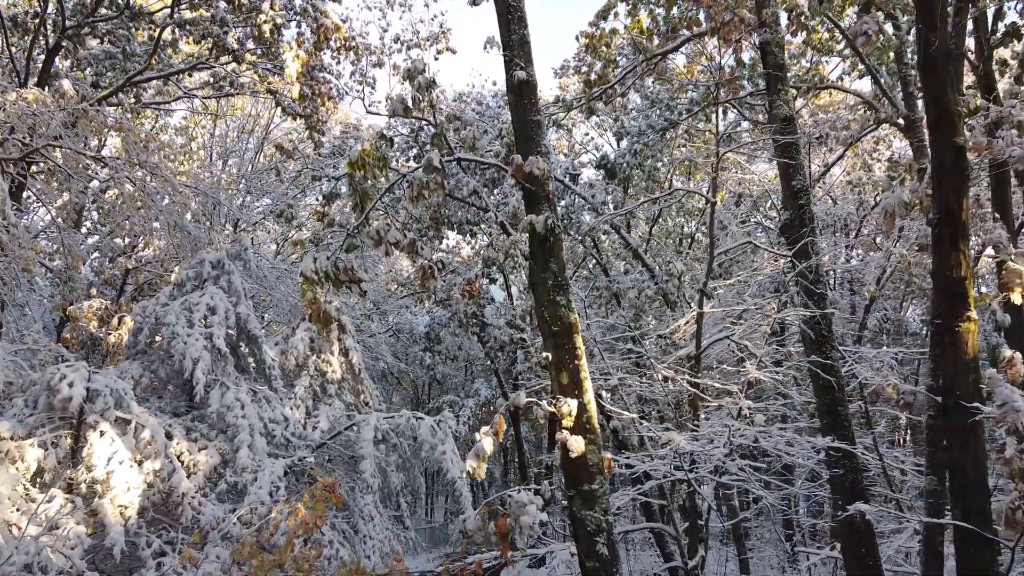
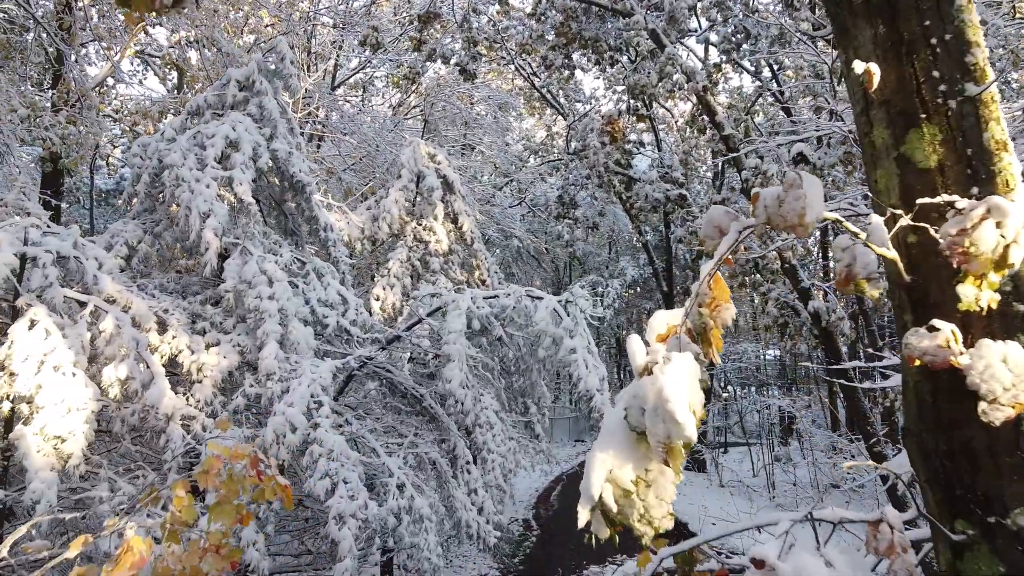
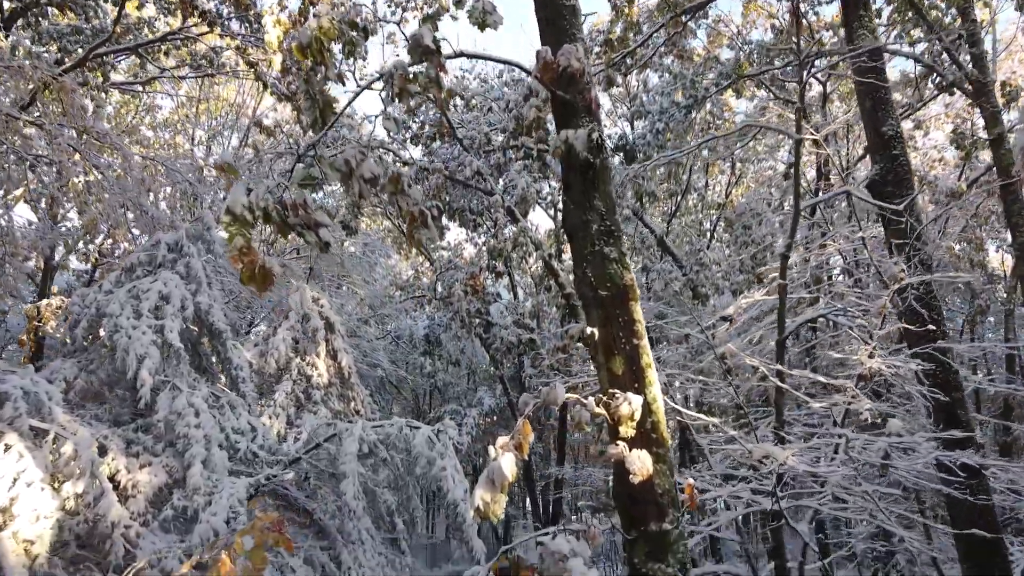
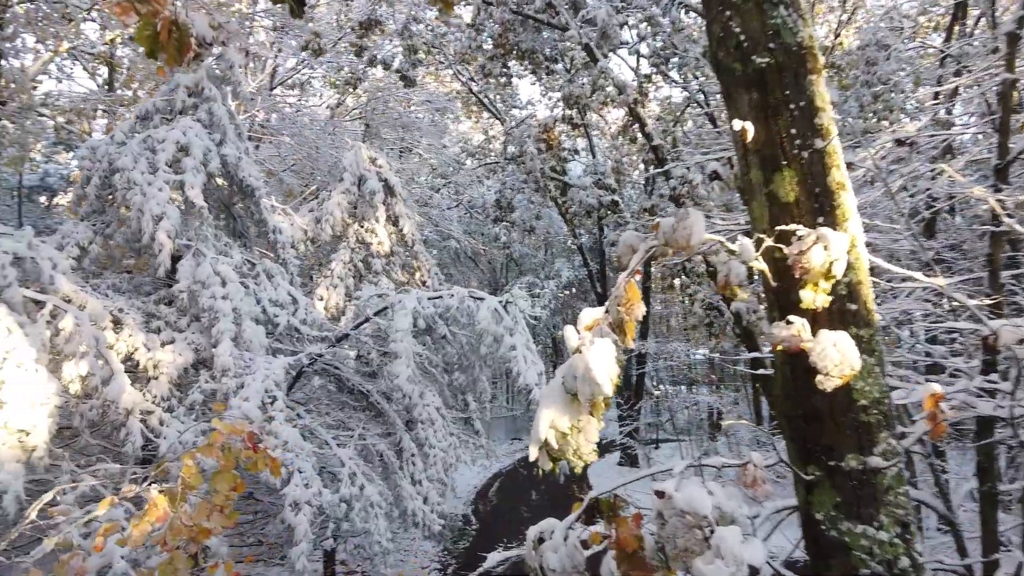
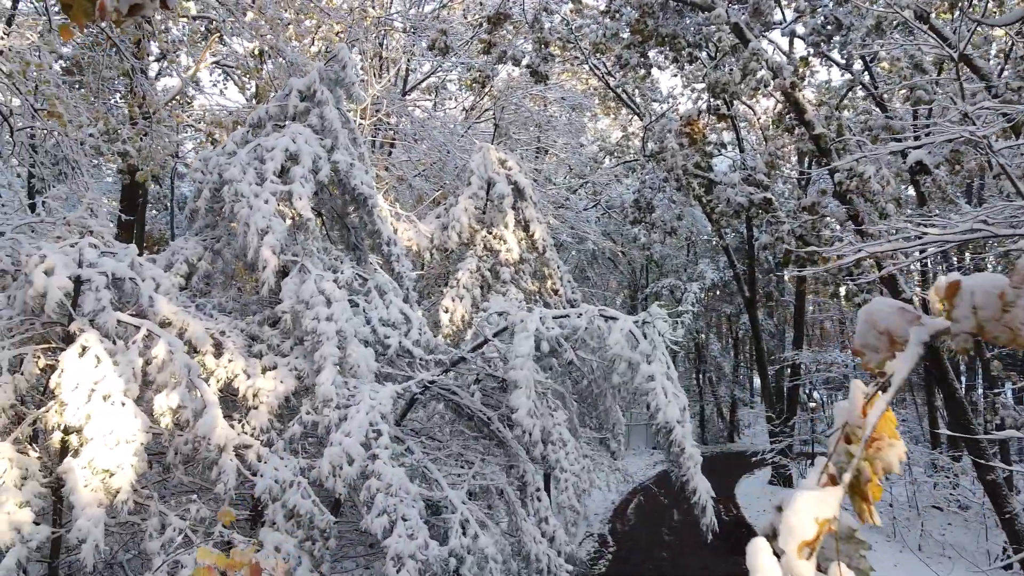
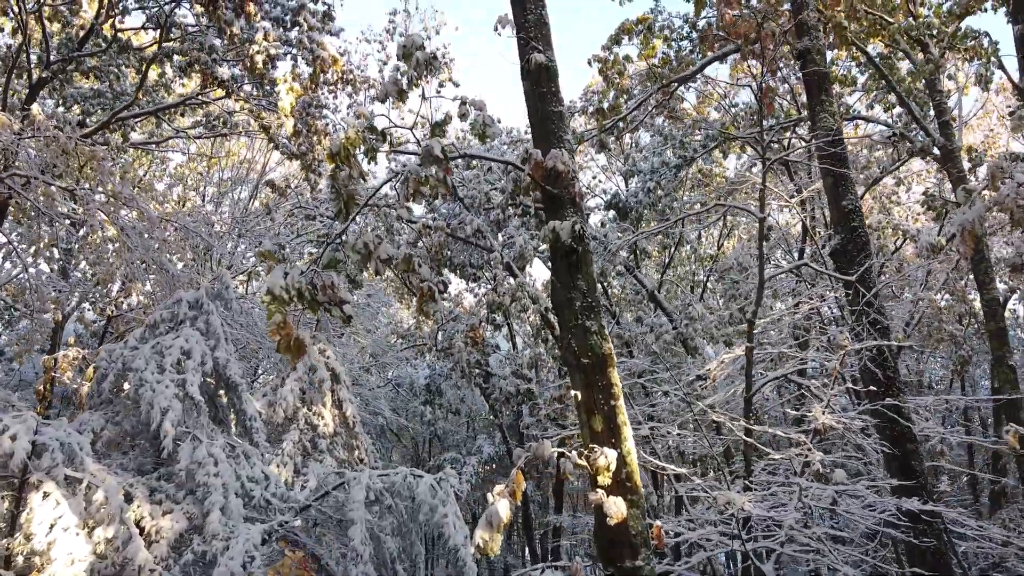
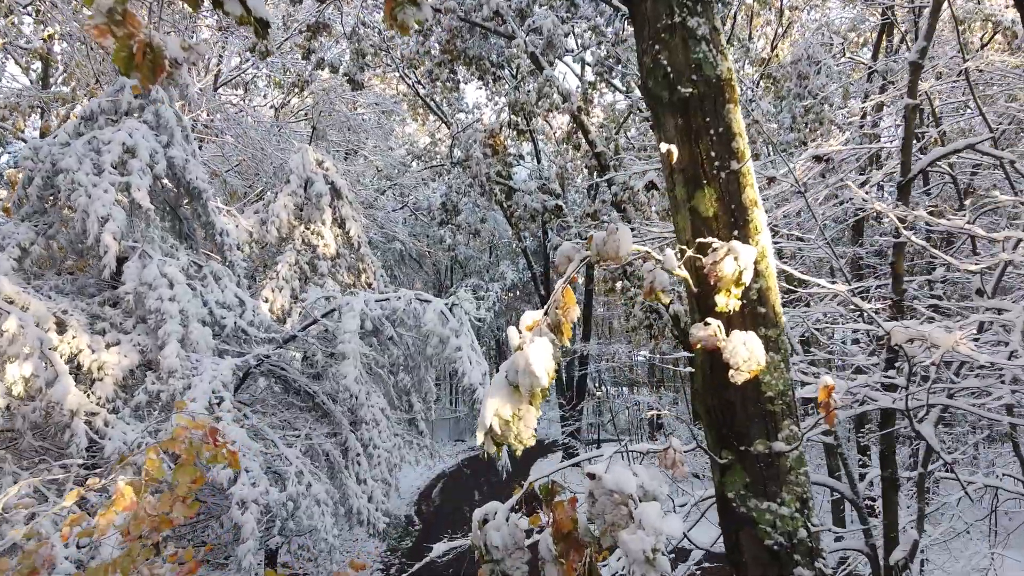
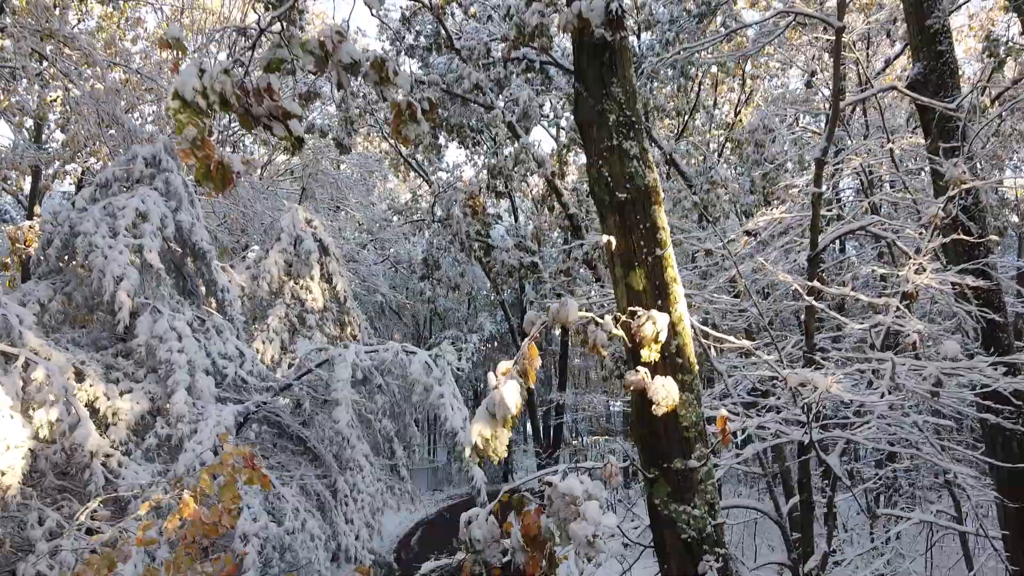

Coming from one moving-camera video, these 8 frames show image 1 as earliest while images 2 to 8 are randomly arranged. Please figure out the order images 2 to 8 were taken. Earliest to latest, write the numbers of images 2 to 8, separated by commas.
6, 3, 8, 7, 4, 2, 5
